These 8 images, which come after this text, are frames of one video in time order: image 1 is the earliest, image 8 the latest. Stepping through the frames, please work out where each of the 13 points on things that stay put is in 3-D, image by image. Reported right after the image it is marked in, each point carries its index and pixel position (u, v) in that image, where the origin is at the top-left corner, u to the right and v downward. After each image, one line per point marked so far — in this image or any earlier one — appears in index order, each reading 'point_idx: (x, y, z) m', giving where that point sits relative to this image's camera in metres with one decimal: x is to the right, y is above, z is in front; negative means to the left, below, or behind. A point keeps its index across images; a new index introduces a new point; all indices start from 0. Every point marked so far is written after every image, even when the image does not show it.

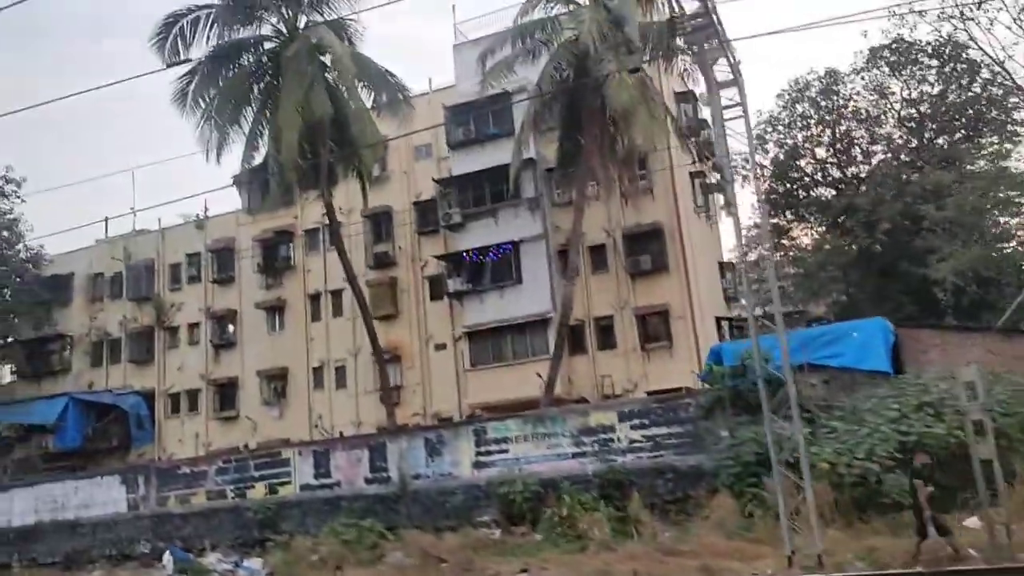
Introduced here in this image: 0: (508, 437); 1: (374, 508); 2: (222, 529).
0: (-0.1, -3.0, +17.2) m
1: (-2.9, -4.6, +18.0) m
2: (-6.5, -5.4, +19.4) m
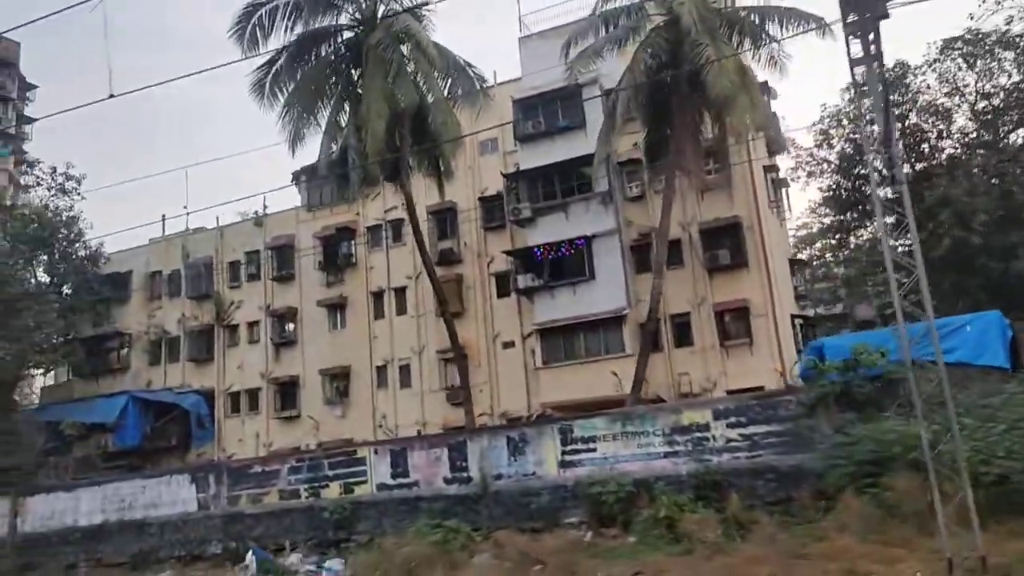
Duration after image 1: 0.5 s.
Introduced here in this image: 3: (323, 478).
0: (+1.6, -2.8, +16.7) m
1: (-1.2, -4.5, +17.6) m
2: (-4.8, -5.3, +19.1) m
3: (-4.2, -4.2, +19.3) m
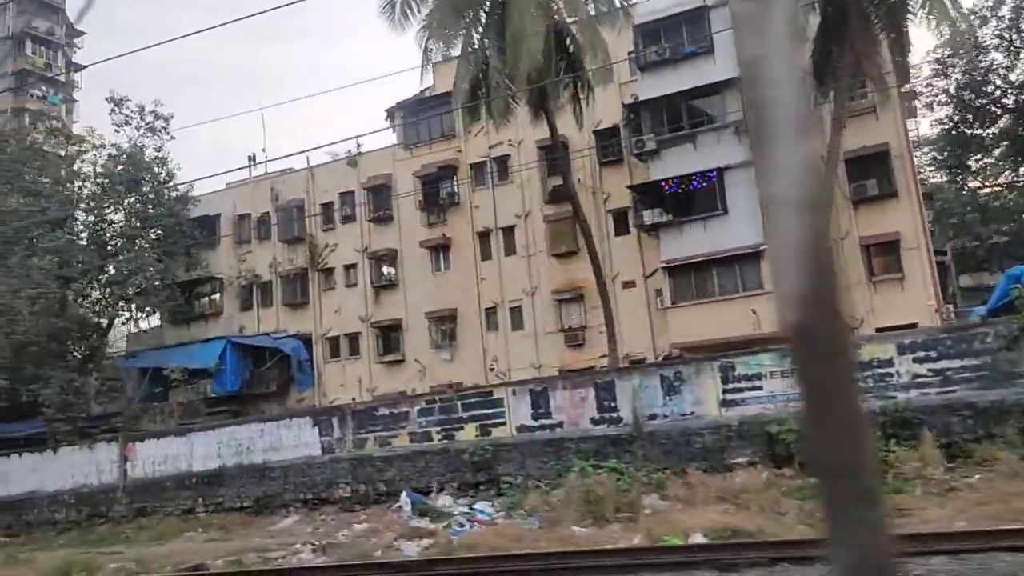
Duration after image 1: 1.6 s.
0: (+4.6, -1.5, +15.9) m
1: (+1.8, -3.2, +16.9) m
2: (-1.7, -3.9, +18.5) m
3: (-1.2, -2.8, +18.6) m
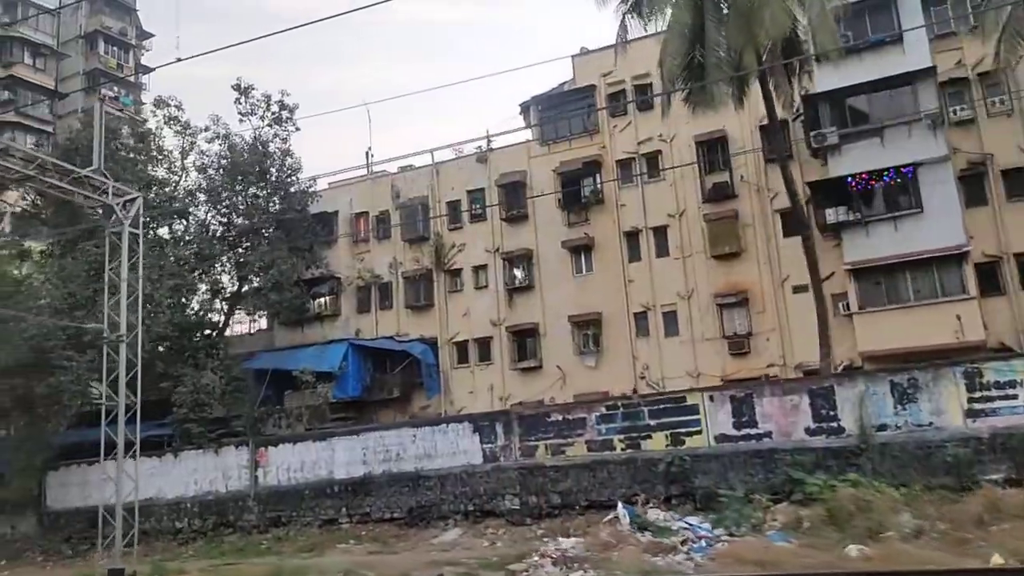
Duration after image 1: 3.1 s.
0: (+8.3, -1.5, +14.4) m
1: (+5.6, -3.1, +15.4) m
2: (+2.0, -3.8, +17.0) m
3: (+2.6, -2.8, +17.1) m
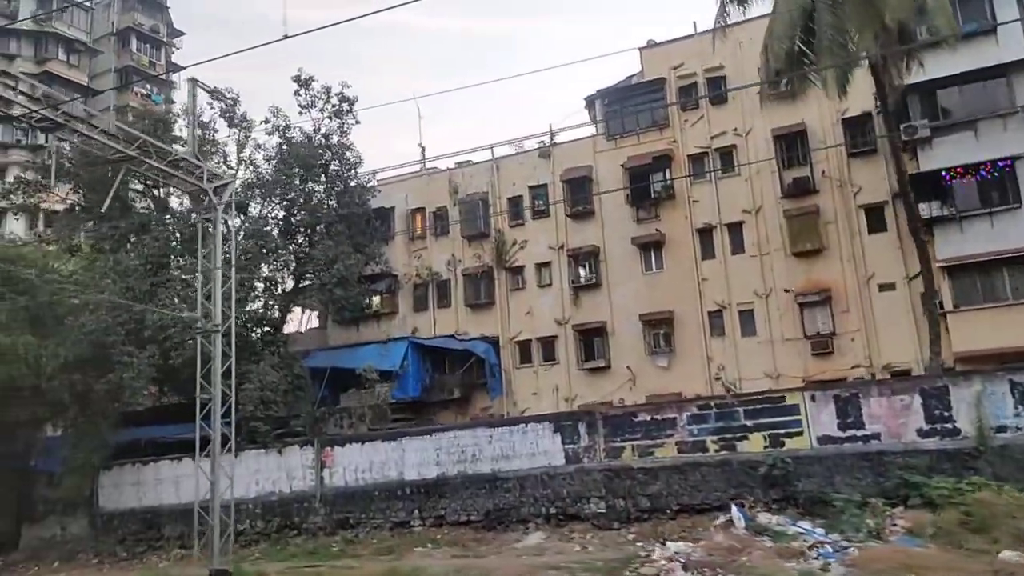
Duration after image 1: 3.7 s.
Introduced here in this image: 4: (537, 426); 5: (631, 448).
0: (+10.0, -1.4, +13.7) m
1: (+7.3, -3.0, +14.7) m
2: (+3.7, -3.7, +16.3) m
3: (+4.3, -2.7, +16.4) m
4: (+0.5, -2.9, +18.1) m
5: (+2.4, -3.2, +17.2) m
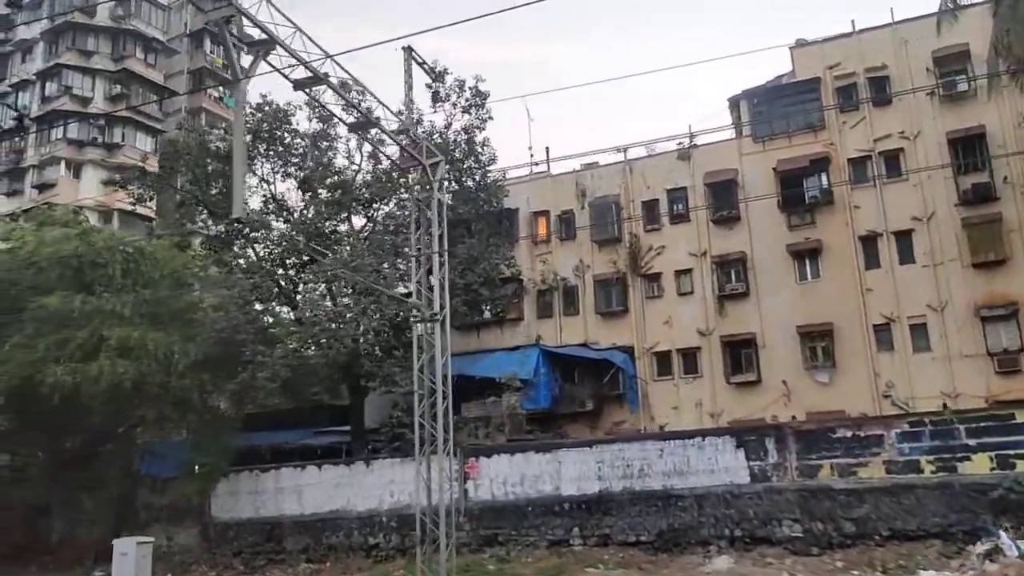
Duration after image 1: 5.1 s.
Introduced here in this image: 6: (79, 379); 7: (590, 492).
0: (+13.5, -1.6, +12.2) m
1: (+10.6, -3.2, +13.2) m
2: (+7.1, -3.8, +14.8) m
3: (+7.7, -2.8, +15.0) m
4: (+4.0, -2.9, +16.8) m
5: (+5.8, -3.3, +15.8) m
6: (-9.0, -1.9, +18.0) m
7: (+1.6, -4.1, +17.6) m
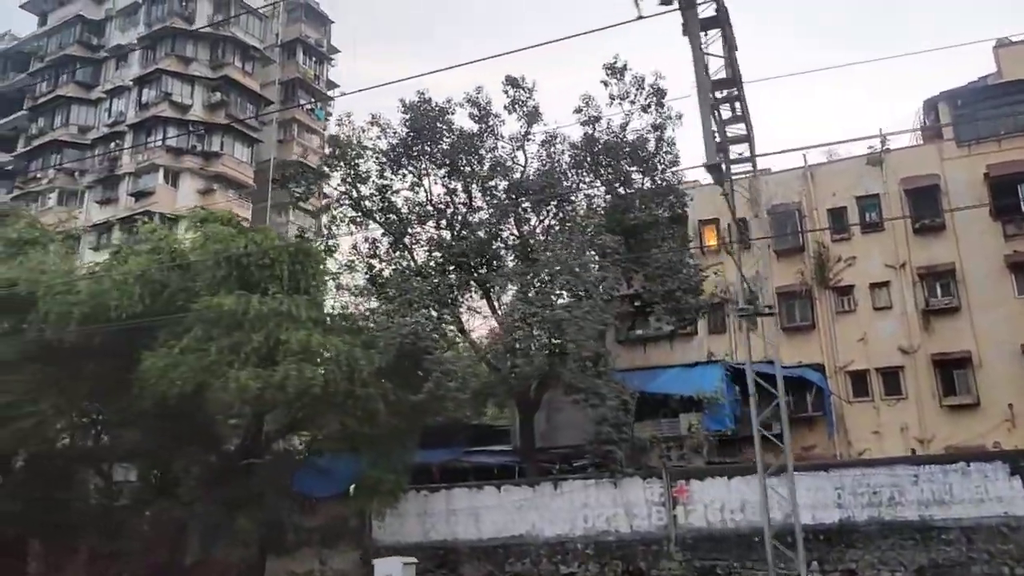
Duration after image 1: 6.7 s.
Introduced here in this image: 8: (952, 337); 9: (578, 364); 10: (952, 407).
0: (+17.6, -1.8, +10.3) m
1: (+14.8, -3.3, +11.3) m
2: (+11.3, -3.9, +13.0) m
3: (+11.9, -2.9, +13.2) m
4: (+8.2, -3.1, +15.0) m
5: (+10.0, -3.4, +14.0) m
6: (-4.7, -1.8, +16.5) m
7: (+5.8, -4.3, +15.9) m
8: (+10.0, -1.1, +19.9) m
9: (+1.4, -1.6, +18.3) m
10: (+9.8, -2.6, +19.4) m
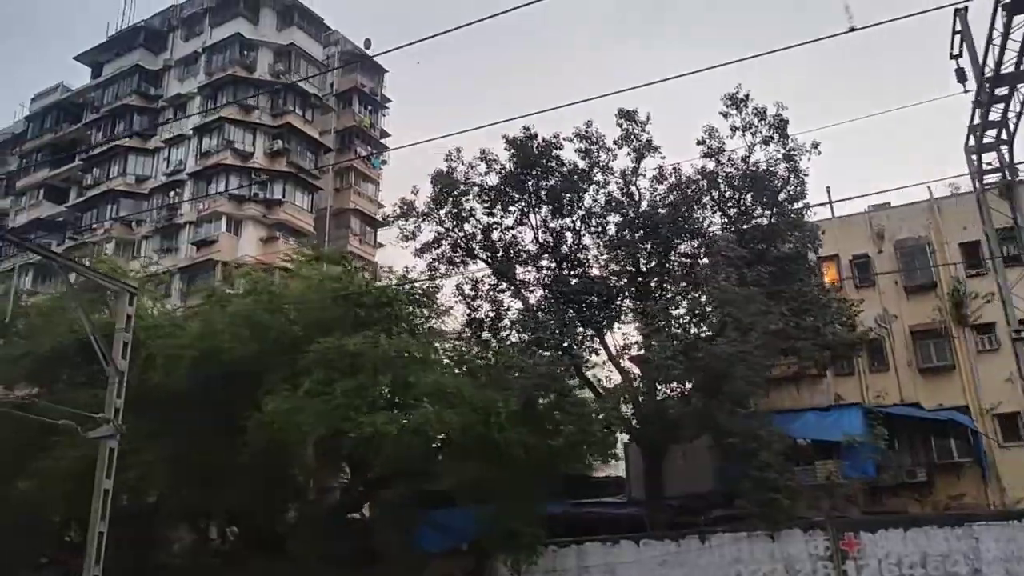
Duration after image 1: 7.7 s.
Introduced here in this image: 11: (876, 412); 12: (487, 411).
0: (+20.3, -1.8, +9.0) m
1: (+17.5, -3.4, +9.9) m
2: (+14.0, -4.2, +11.5) m
3: (+14.6, -3.2, +11.8) m
4: (+10.9, -3.5, +13.6) m
5: (+12.7, -3.8, +12.6) m
6: (-2.0, -2.5, +15.3) m
7: (+8.6, -4.8, +14.4) m
8: (+12.8, -1.9, +18.6) m
9: (+4.2, -2.3, +17.1) m
10: (+12.6, -3.4, +18.0) m
11: (+8.1, -2.7, +19.2) m
12: (-0.5, -2.3, +16.2) m
